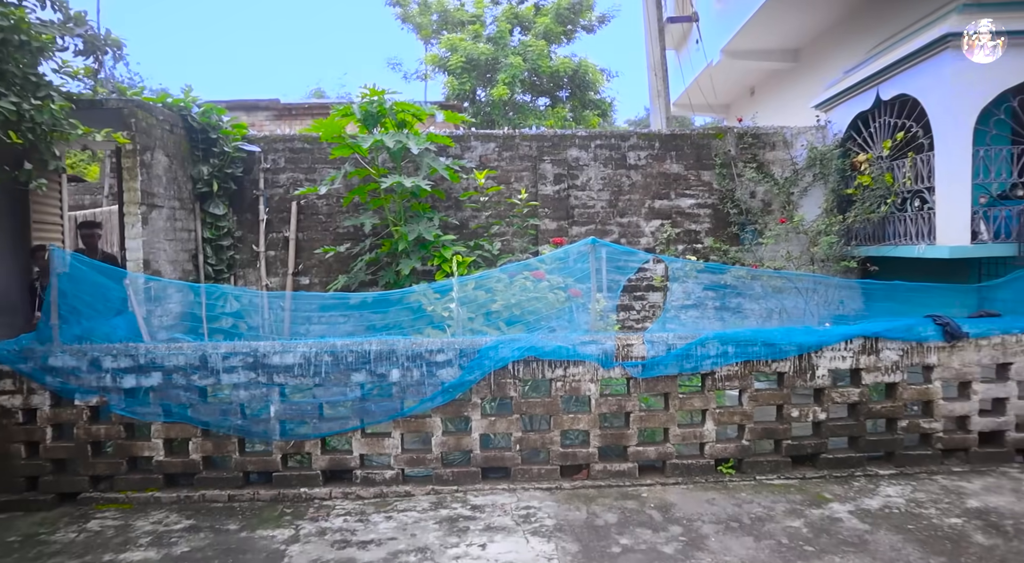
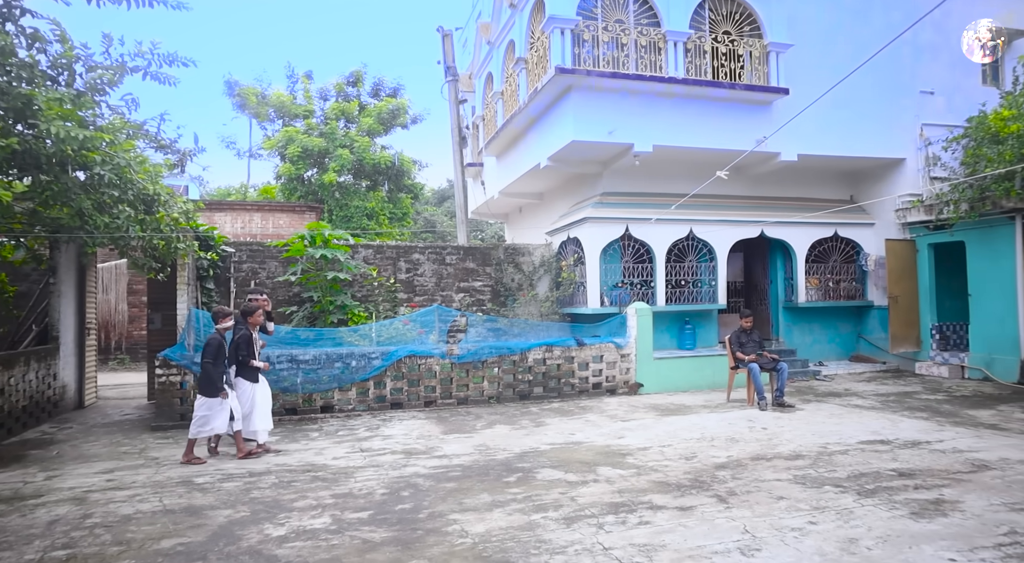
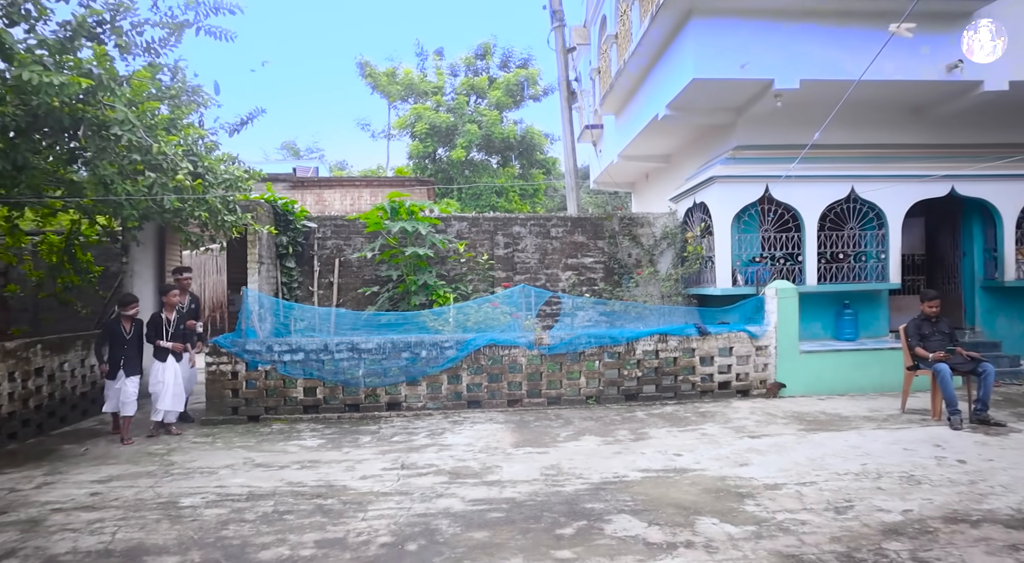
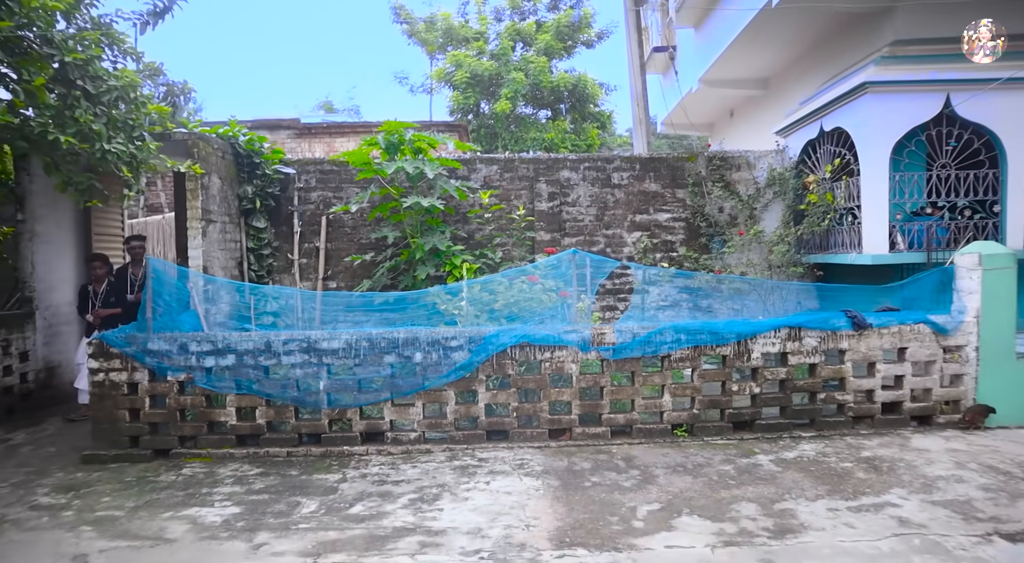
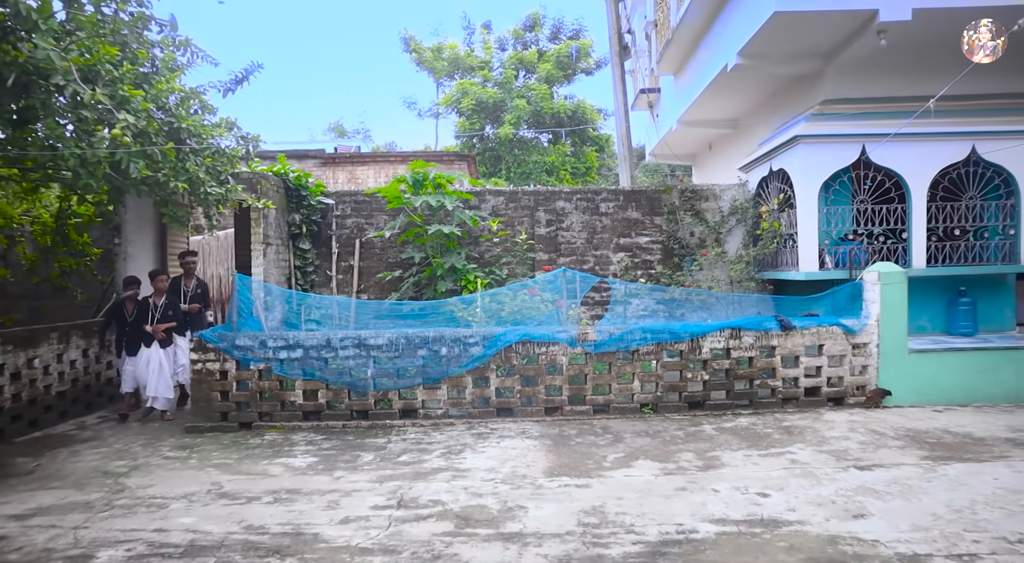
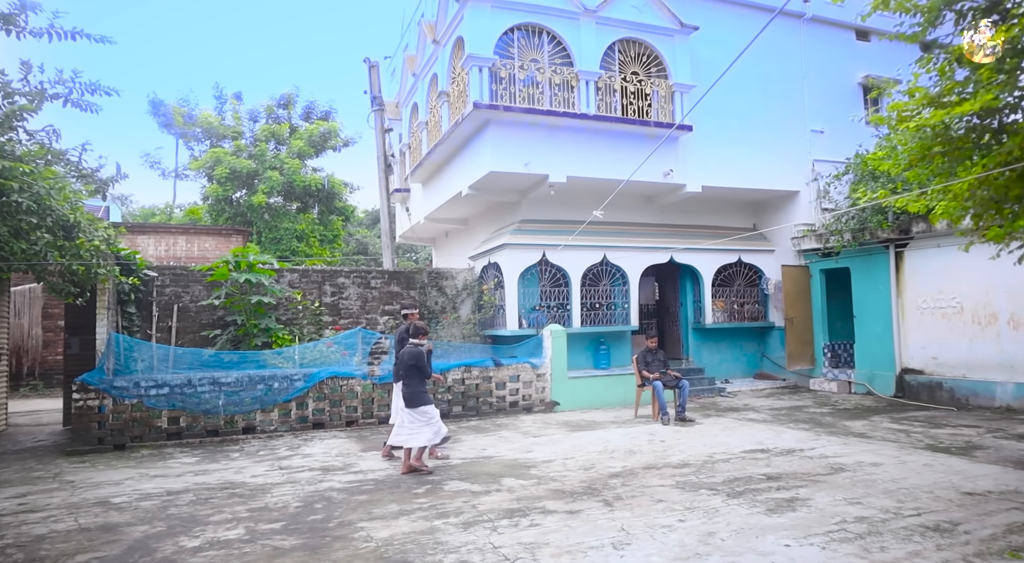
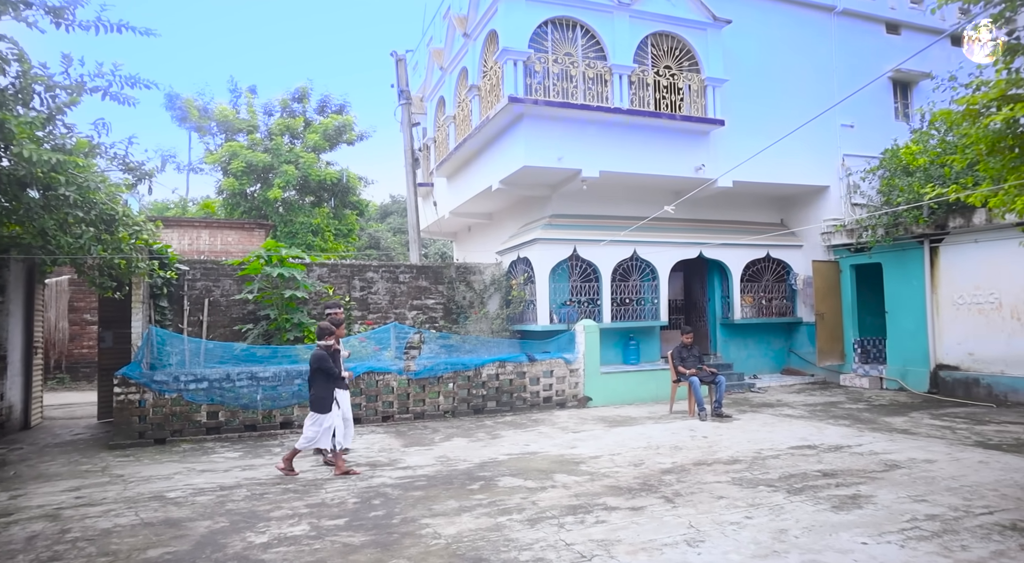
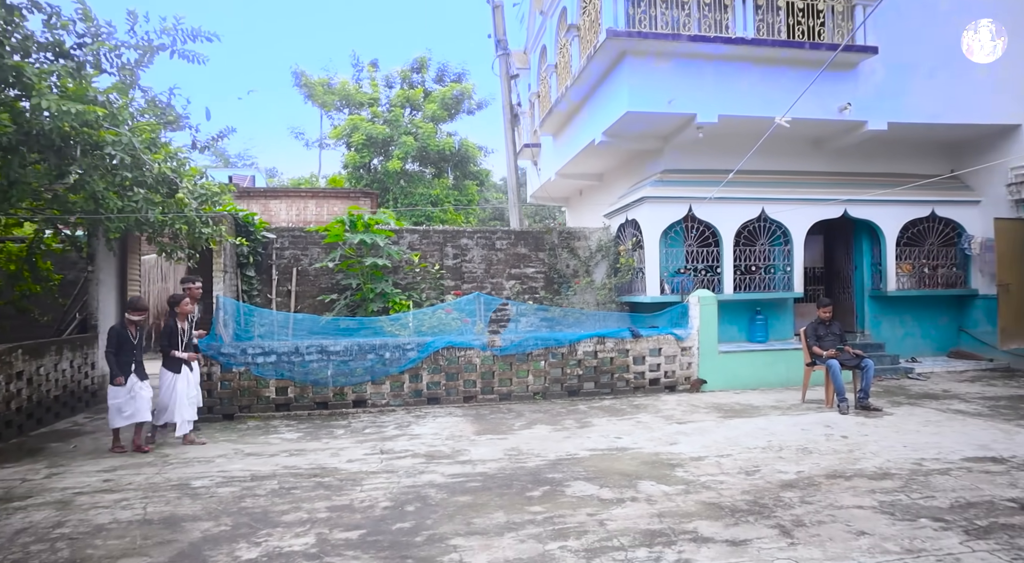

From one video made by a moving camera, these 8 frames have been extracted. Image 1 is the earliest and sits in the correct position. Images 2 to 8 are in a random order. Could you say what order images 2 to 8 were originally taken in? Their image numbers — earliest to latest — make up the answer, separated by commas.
4, 5, 3, 8, 2, 7, 6
